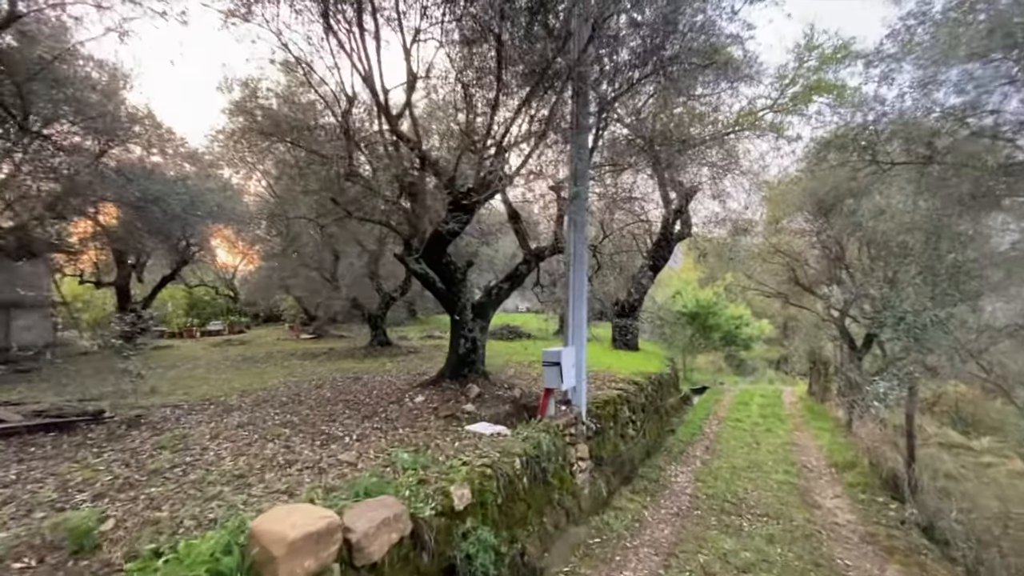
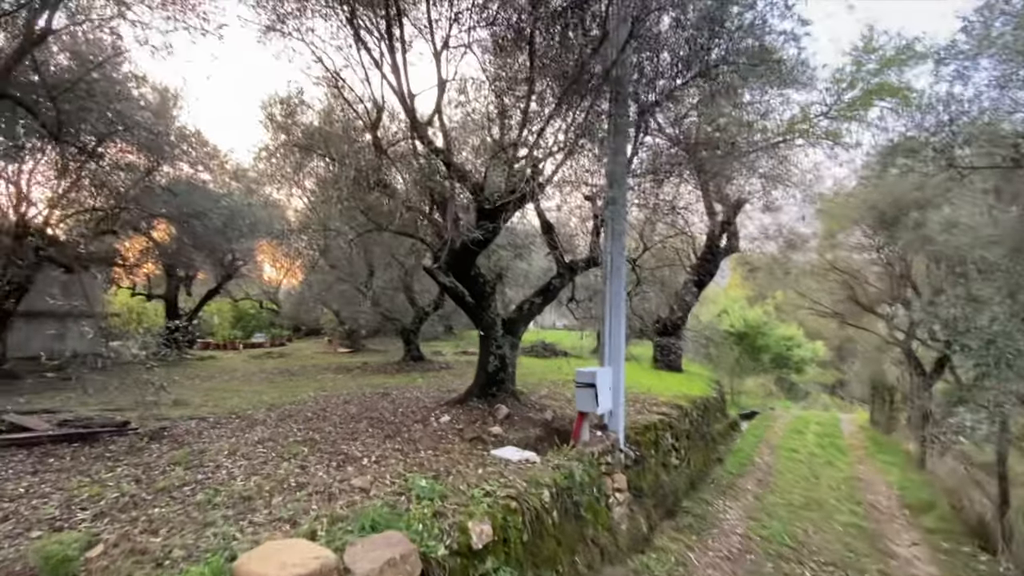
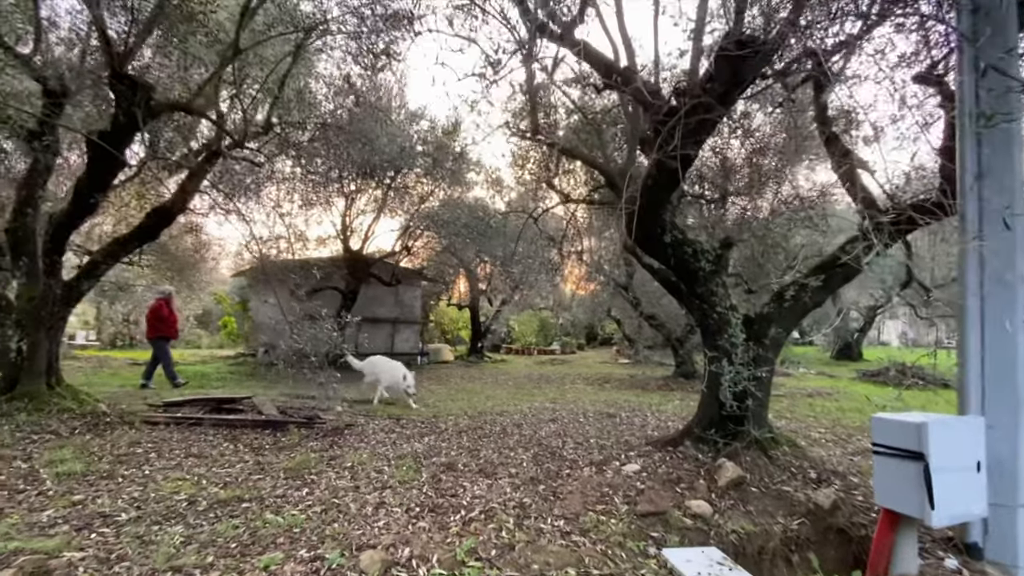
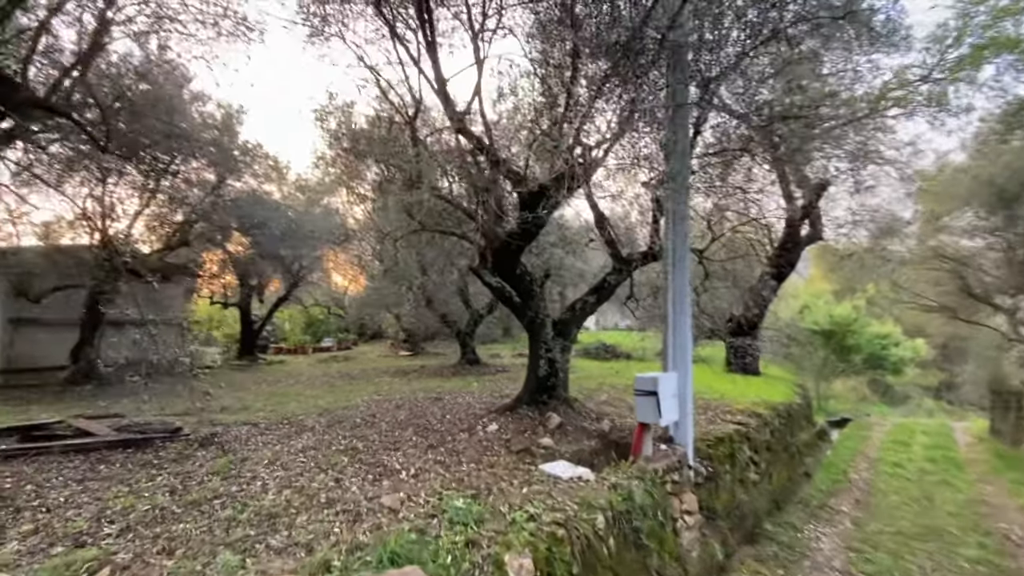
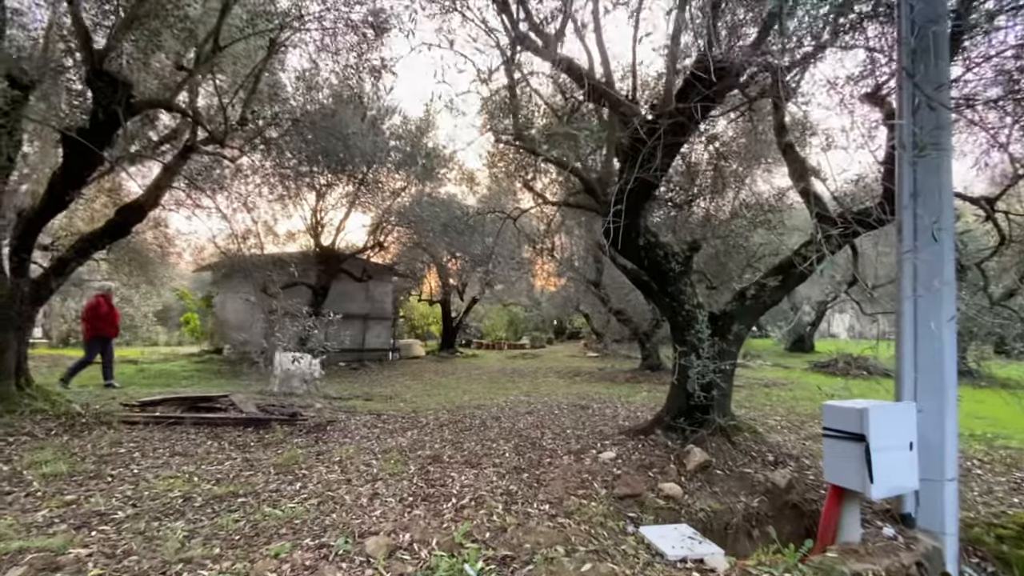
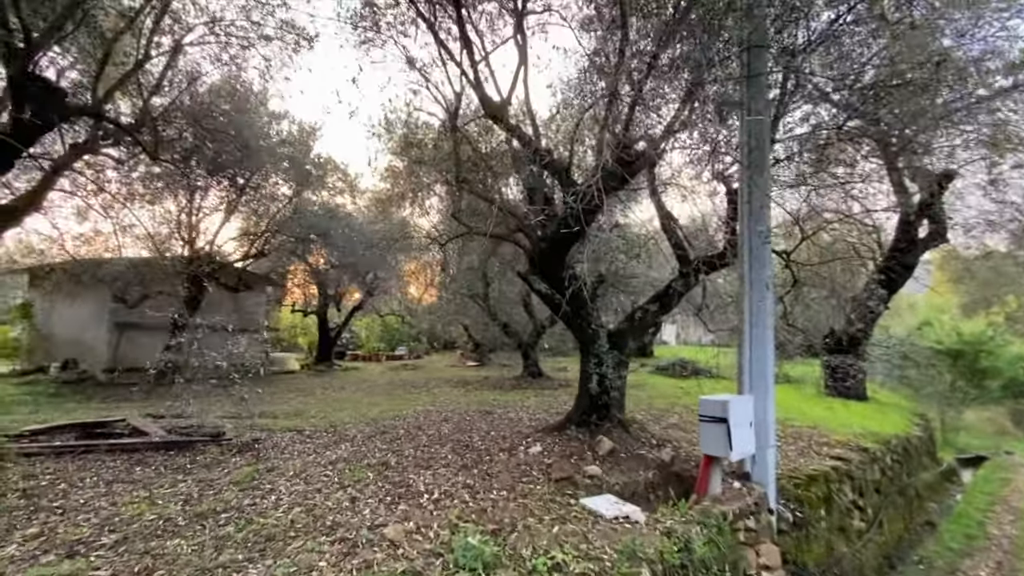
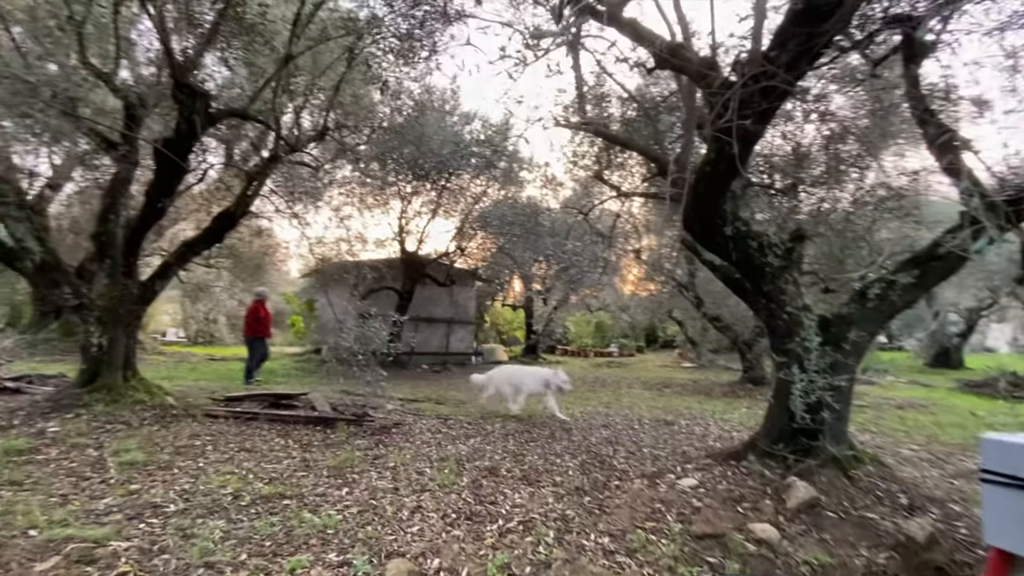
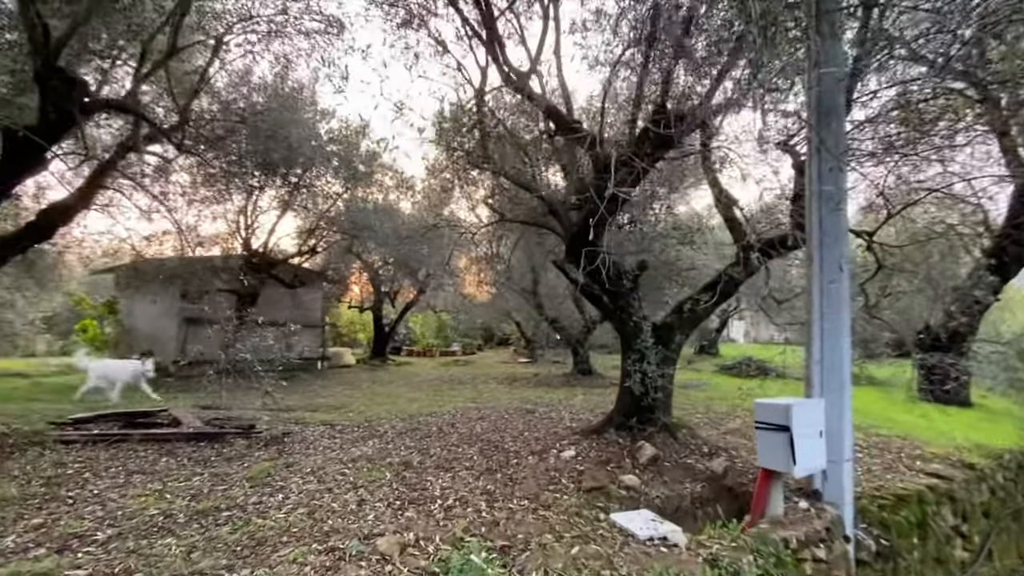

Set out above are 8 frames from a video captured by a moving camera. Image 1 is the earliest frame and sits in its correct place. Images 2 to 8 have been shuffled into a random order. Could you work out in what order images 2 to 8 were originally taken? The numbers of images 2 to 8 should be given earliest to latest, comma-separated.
2, 4, 6, 8, 5, 3, 7
